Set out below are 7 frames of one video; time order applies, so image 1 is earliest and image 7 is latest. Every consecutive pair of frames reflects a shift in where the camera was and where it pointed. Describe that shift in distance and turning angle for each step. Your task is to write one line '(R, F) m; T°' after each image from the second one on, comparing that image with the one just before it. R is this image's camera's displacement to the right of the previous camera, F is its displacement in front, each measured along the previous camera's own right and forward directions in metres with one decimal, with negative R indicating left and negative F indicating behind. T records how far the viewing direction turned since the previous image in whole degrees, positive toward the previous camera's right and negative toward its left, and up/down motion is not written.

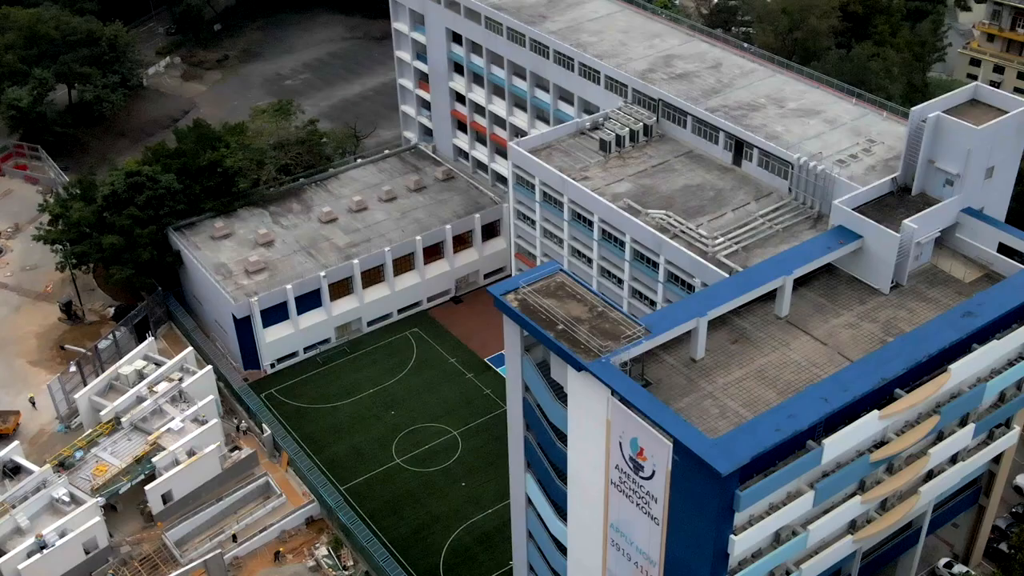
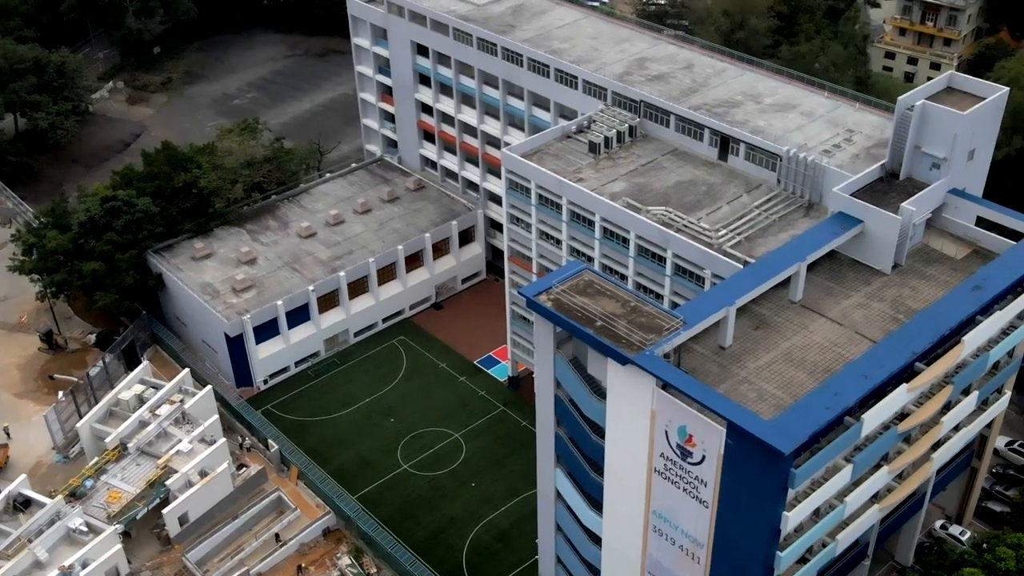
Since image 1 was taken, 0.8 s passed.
(-6.2, -1.4) m; +6°
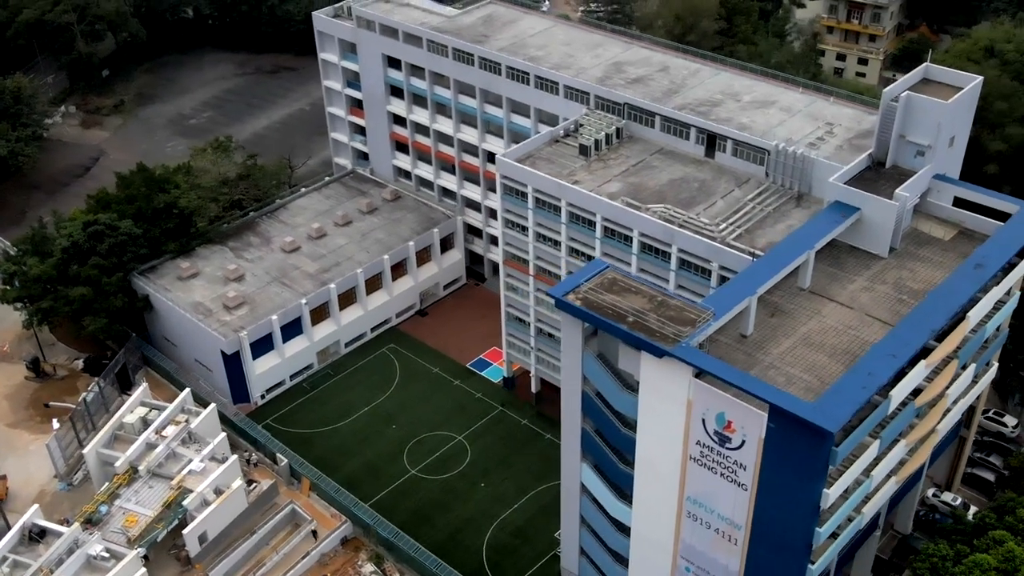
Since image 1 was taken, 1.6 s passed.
(-5.8, -1.3) m; +5°
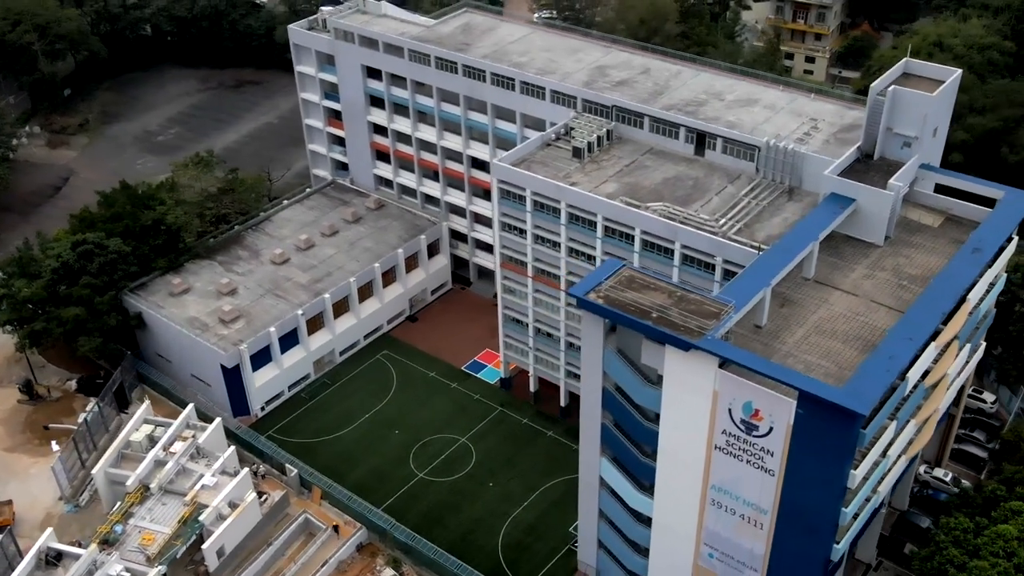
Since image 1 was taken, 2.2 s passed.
(-4.7, -1.1) m; +4°
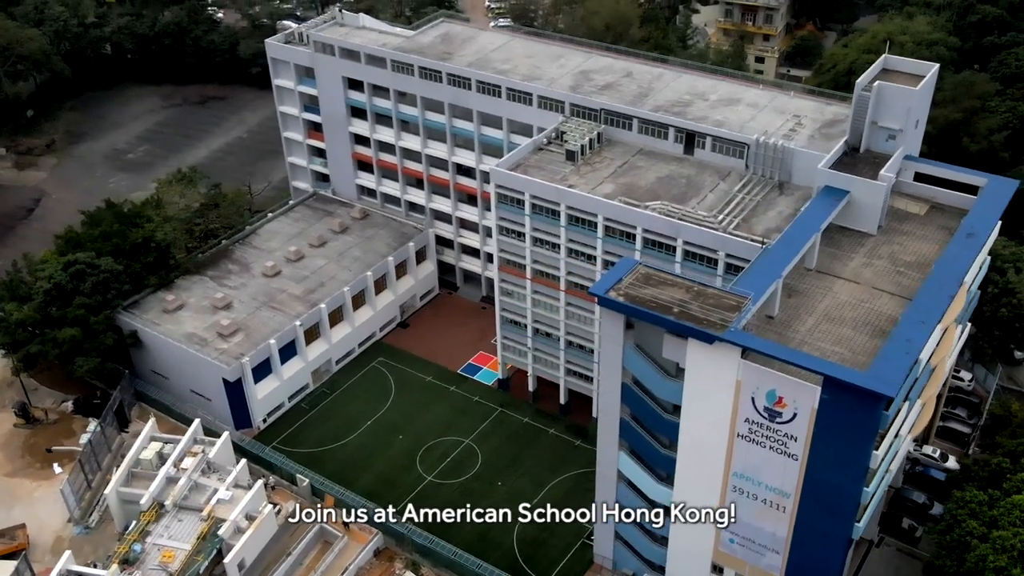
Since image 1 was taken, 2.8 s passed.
(-5.0, -1.2) m; +4°
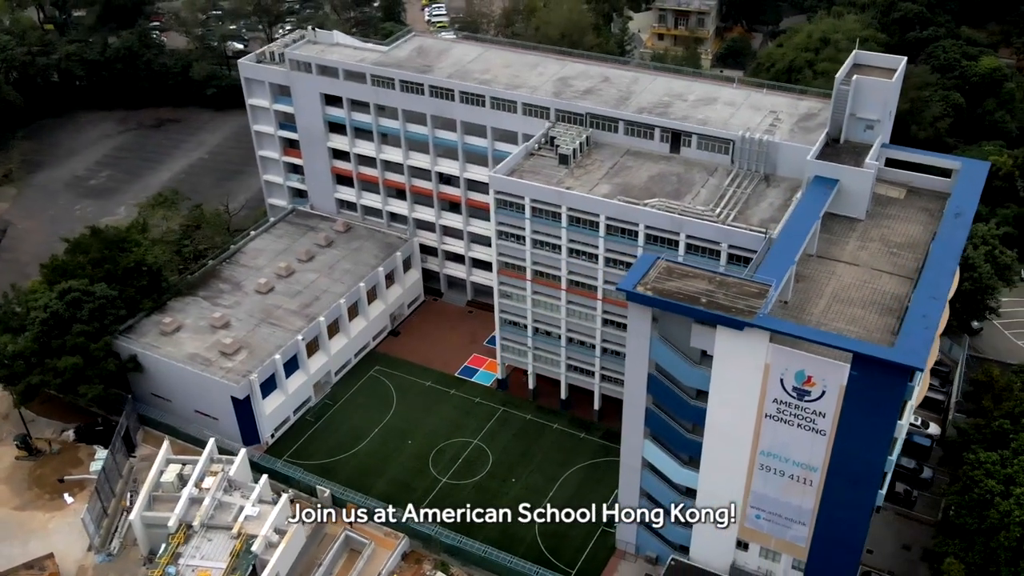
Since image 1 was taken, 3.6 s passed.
(-7.7, -1.7) m; +6°
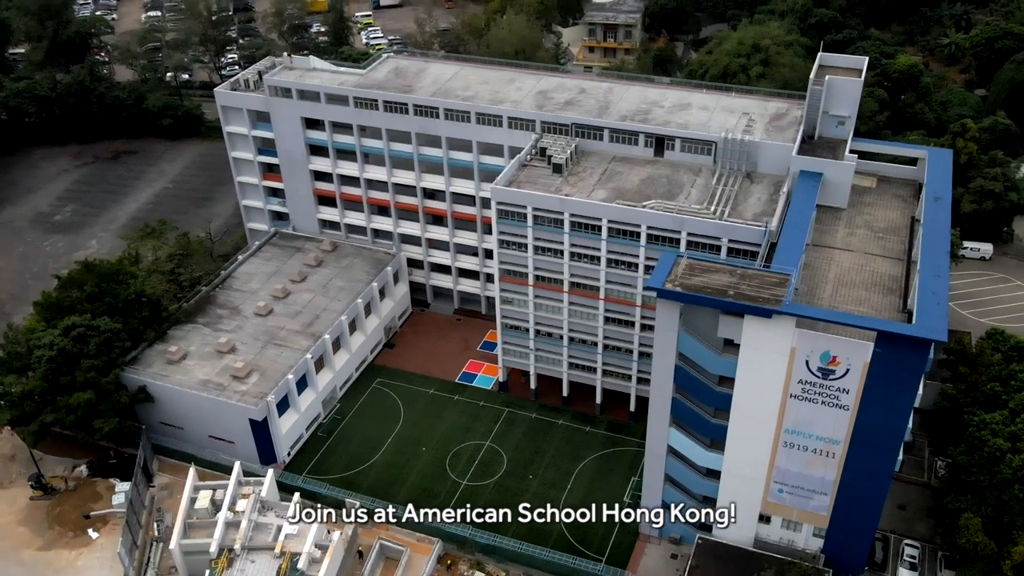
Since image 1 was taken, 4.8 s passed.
(-9.7, -2.2) m; +7°
